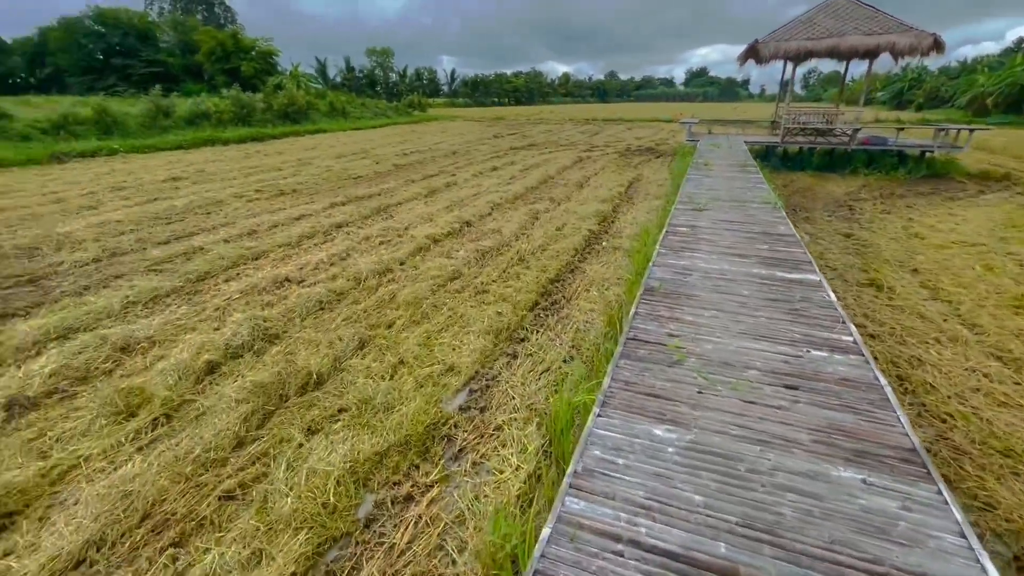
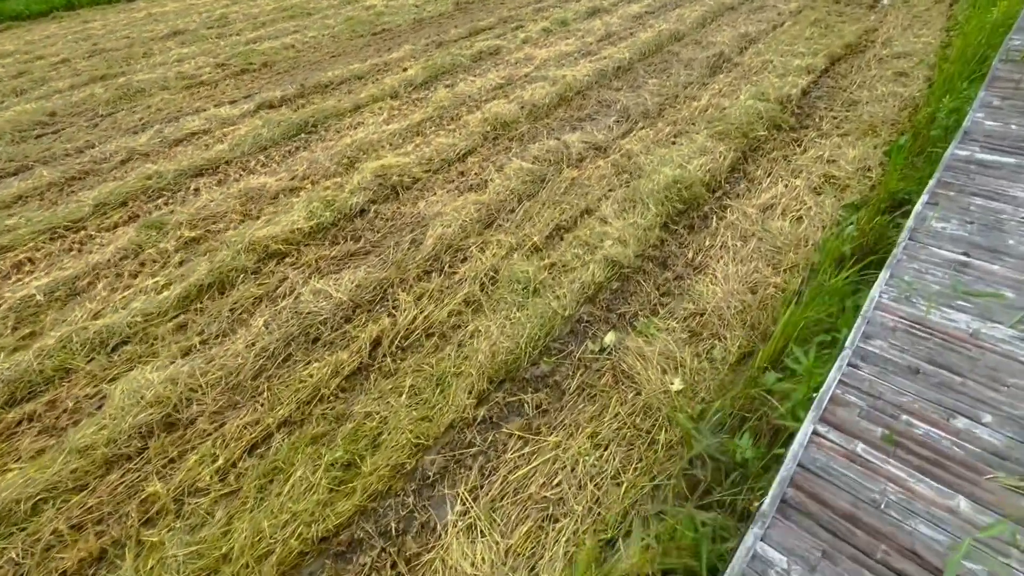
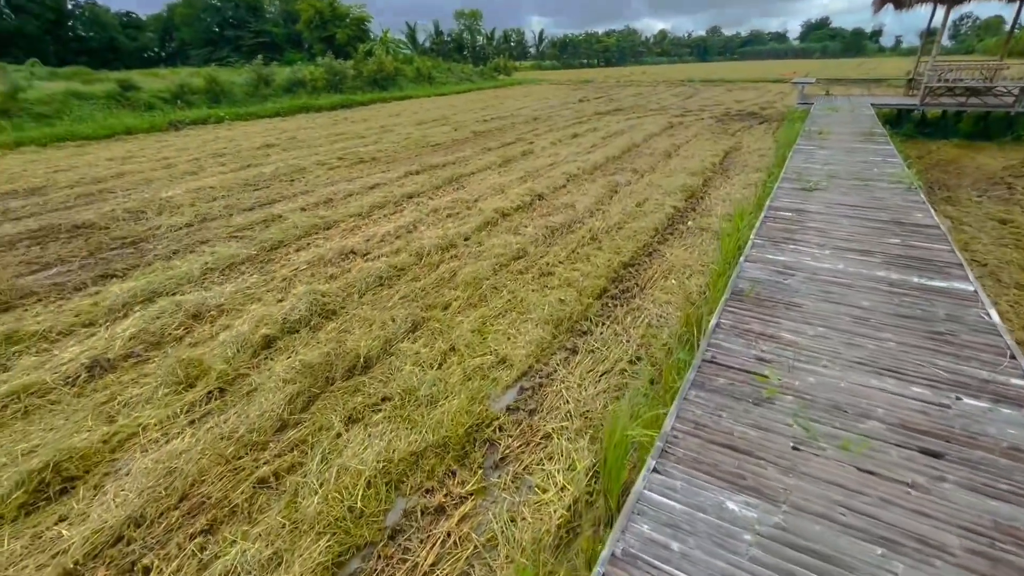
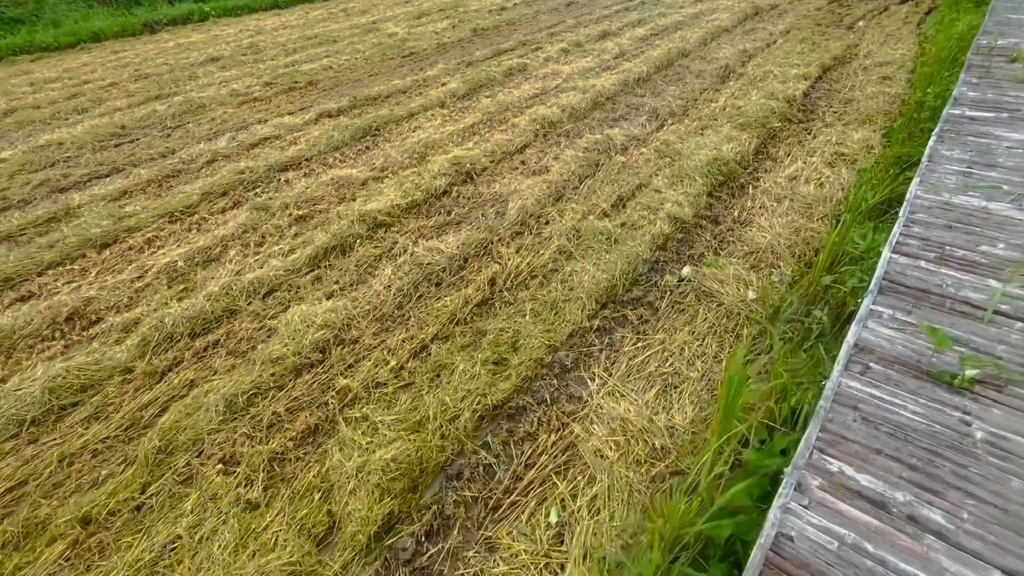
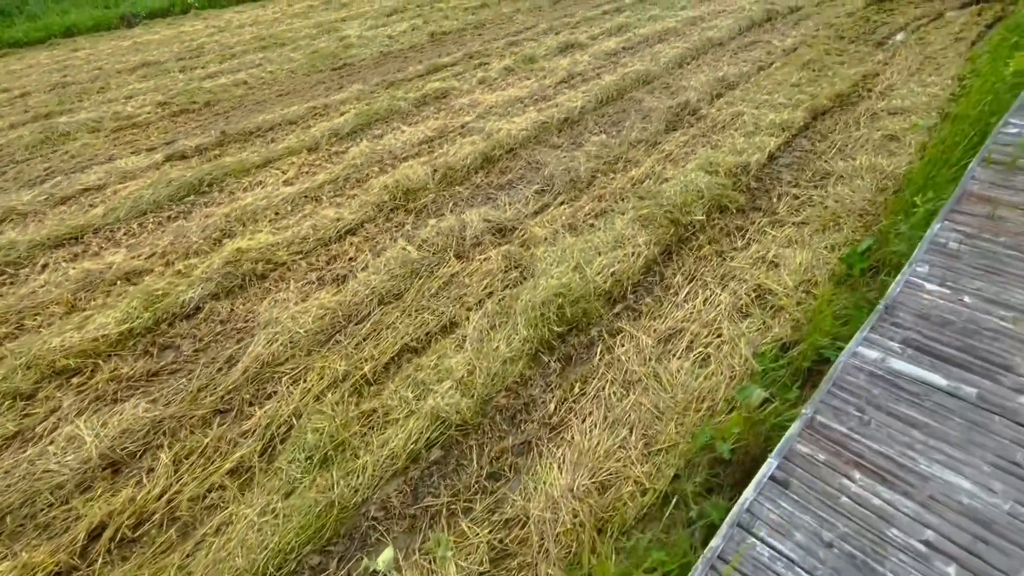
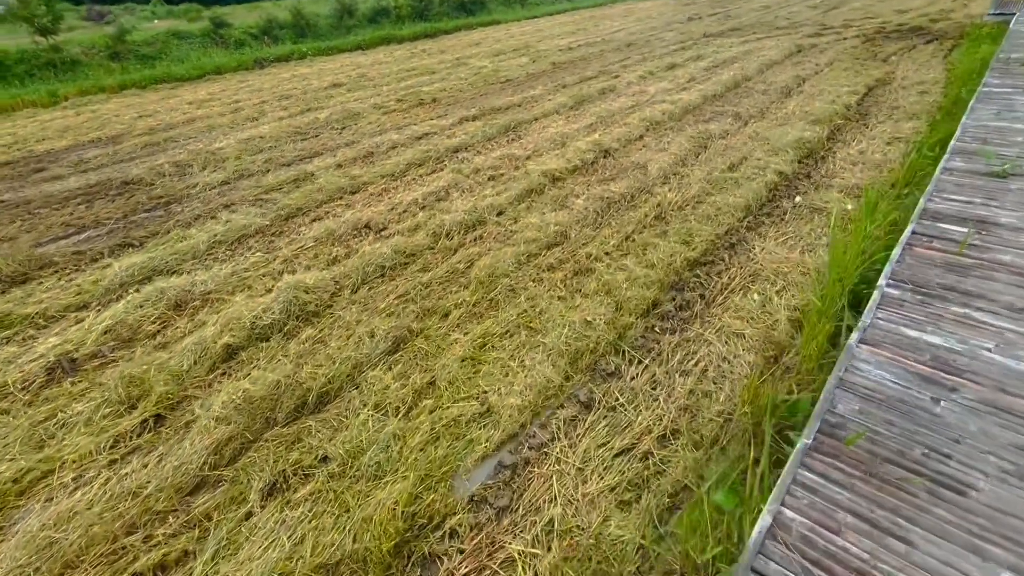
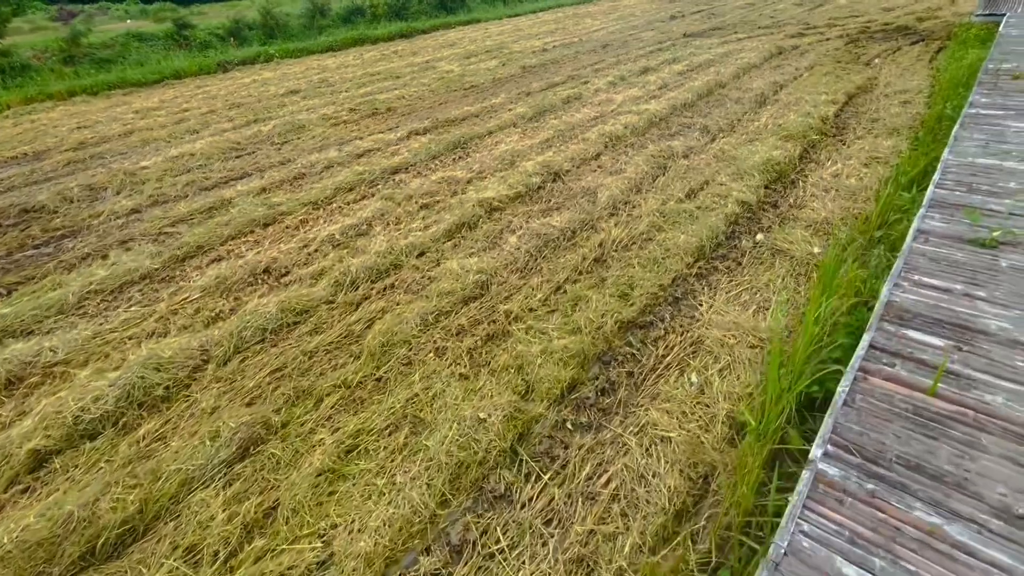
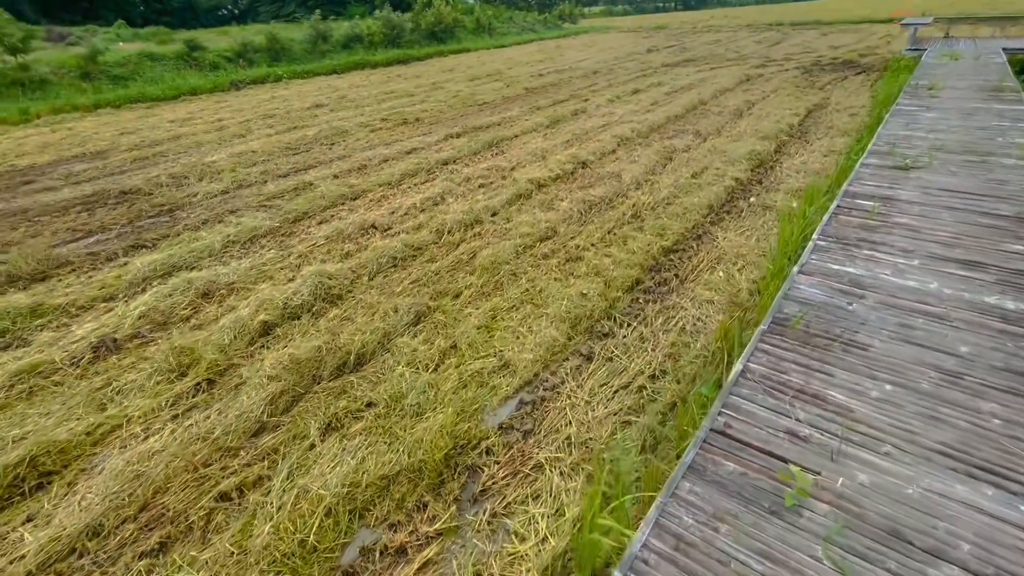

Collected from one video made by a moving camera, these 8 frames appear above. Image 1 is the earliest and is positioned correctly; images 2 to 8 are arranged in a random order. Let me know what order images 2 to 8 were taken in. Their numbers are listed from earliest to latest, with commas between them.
3, 8, 6, 7, 4, 2, 5
